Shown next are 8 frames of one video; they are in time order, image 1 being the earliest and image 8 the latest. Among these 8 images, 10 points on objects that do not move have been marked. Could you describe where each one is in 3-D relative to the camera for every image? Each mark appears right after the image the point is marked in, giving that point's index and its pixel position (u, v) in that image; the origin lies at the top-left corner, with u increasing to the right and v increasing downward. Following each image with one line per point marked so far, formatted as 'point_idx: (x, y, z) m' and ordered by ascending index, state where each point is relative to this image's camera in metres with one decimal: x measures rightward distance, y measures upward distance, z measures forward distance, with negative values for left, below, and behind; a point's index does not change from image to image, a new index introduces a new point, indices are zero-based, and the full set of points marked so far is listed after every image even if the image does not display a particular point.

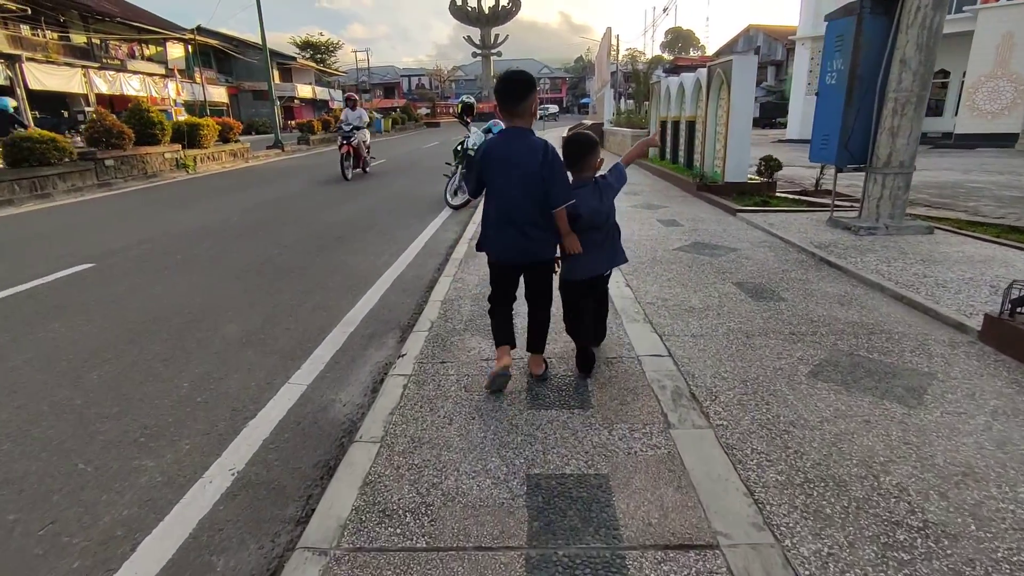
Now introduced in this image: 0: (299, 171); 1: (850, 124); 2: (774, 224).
0: (-5.6, +3.1, +14.8) m
1: (+3.4, +1.7, +5.7) m
2: (+2.9, +0.7, +6.2) m
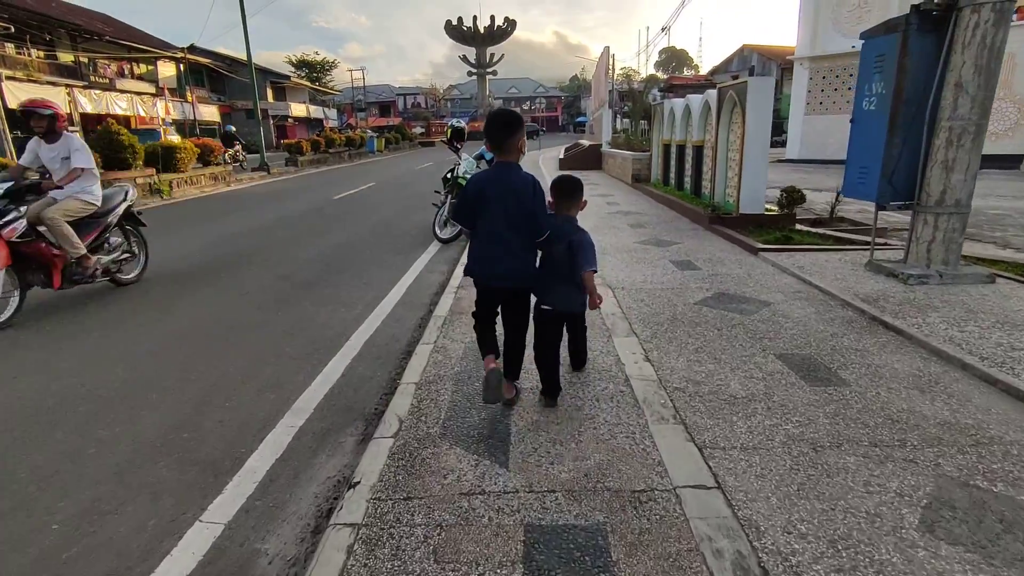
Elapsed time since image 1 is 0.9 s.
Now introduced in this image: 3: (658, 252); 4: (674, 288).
0: (-5.8, +2.3, +14.1) m
1: (+3.4, +1.2, +4.9) m
2: (+2.9, +0.2, +5.5) m
3: (+1.7, +0.4, +6.5) m
4: (+1.5, 0.0, +5.0) m
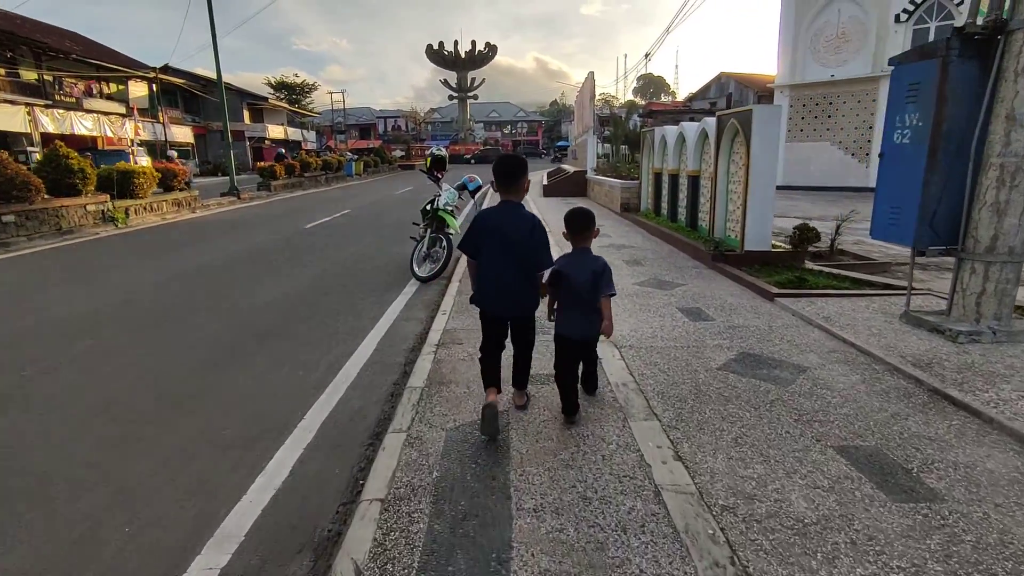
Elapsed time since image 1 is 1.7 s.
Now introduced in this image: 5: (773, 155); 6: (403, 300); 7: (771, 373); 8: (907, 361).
0: (-6.1, +1.5, +13.2) m
1: (+3.3, +0.7, +4.4) m
2: (+2.8, -0.3, +4.9) m
3: (+1.6, -0.1, +5.8) m
4: (+1.4, -0.4, +4.3) m
5: (+3.2, +1.7, +7.0) m
6: (-1.3, -0.1, +6.5) m
7: (+1.8, -0.6, +3.8) m
8: (+2.7, -0.5, +3.9) m
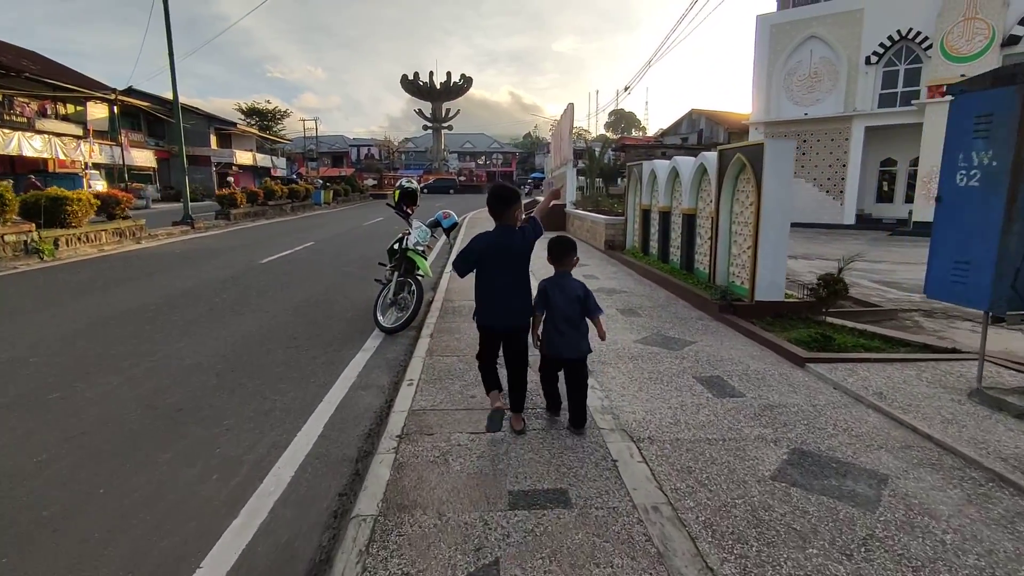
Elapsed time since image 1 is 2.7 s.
0: (-6.6, +0.7, +12.0) m
1: (+3.2, +0.2, +3.6) m
2: (+2.7, -0.8, +4.0) m
3: (+1.4, -0.6, +4.9) m
4: (+1.3, -0.9, +3.4) m
5: (+3.0, +1.0, +6.2) m
6: (-1.4, -0.7, +5.4) m
7: (+1.7, -1.0, +2.8) m
8: (+2.7, -1.0, +3.0) m
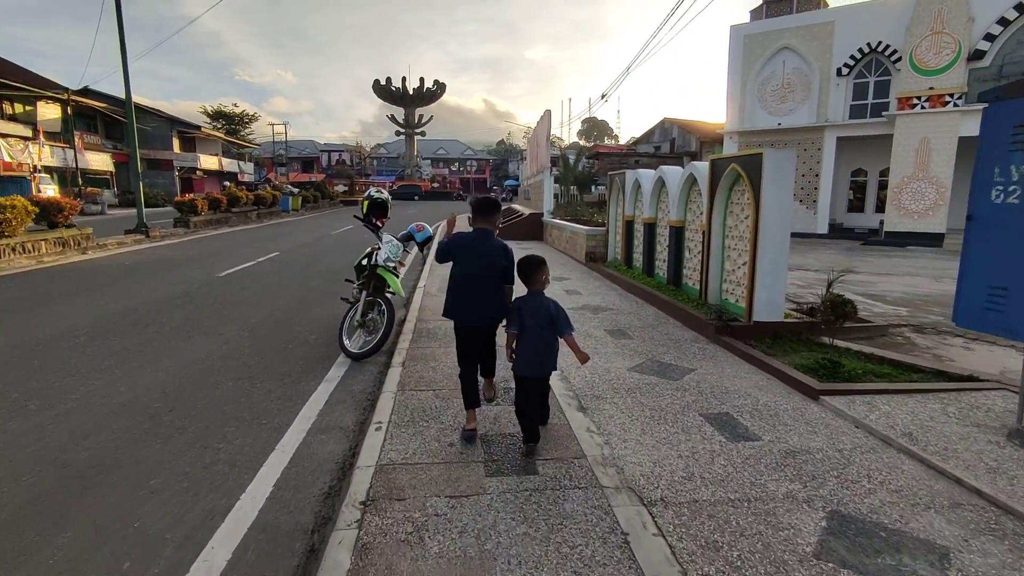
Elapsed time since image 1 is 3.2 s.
0: (-7.1, +0.4, +11.1) m
1: (+3.1, +0.1, +3.2) m
2: (+2.6, -1.0, +3.5) m
3: (+1.3, -0.8, +4.4) m
4: (+1.2, -1.1, +2.9) m
5: (+2.8, +0.8, +5.8) m
6: (-1.6, -0.9, +4.8) m
7: (+1.7, -1.2, +2.4) m
8: (+2.6, -1.1, +2.5) m
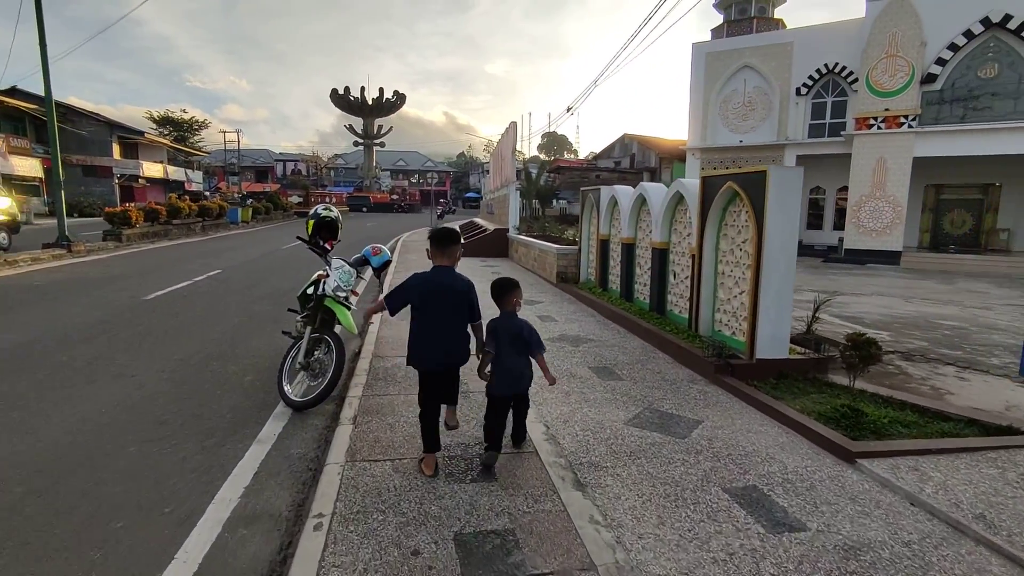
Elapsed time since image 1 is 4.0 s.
0: (-7.7, 0.0, +9.7) m
1: (+3.1, -0.2, +2.6) m
2: (+2.5, -1.2, +2.9) m
3: (+1.1, -1.1, +3.7) m
4: (+1.2, -1.3, +2.1) m
5: (+2.6, +0.5, +5.2) m
6: (-1.8, -1.2, +3.8) m
7: (+1.7, -1.4, +1.6) m
8: (+2.6, -1.4, +1.9) m
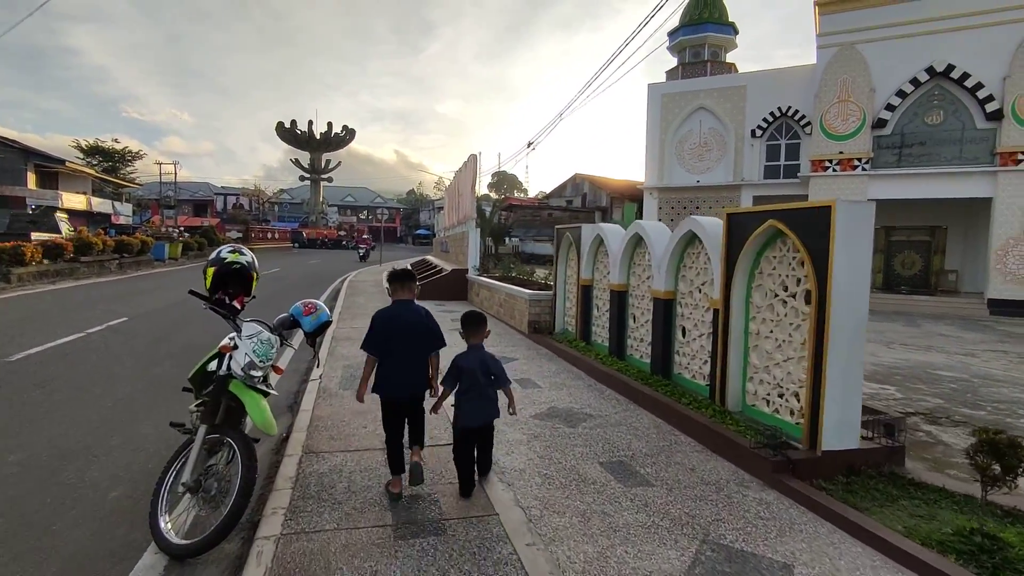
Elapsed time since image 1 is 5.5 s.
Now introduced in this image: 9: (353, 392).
0: (-8.2, -0.8, +7.6) m
1: (+3.2, -0.5, +1.4) m
2: (+2.6, -1.6, +1.6) m
3: (+1.2, -1.5, +2.2) m
4: (+1.4, -1.6, +0.7) m
5: (+2.5, 0.0, +4.0) m
6: (-1.7, -1.6, +2.2) m
7: (+1.9, -1.7, +0.3) m
8: (+2.8, -1.6, +0.6) m
9: (-1.7, -1.1, +5.9) m
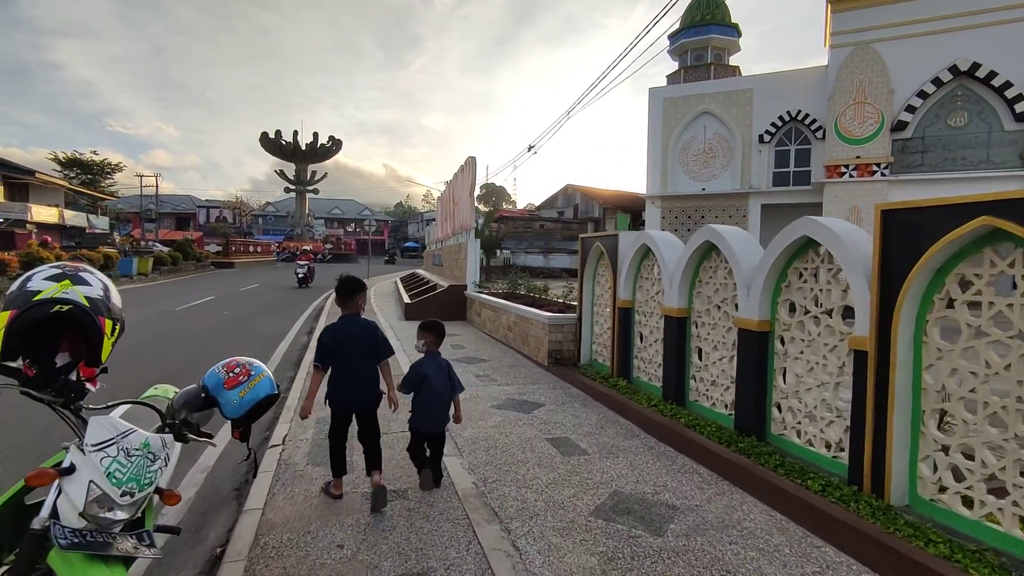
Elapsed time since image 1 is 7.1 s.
0: (-7.9, -1.1, +5.7) m
1: (+3.6, -0.6, -0.2) m
2: (+3.0, -1.7, -0.1) m
3: (+1.6, -1.6, +0.5) m
4: (+1.8, -1.7, -1.0) m
5: (+2.8, -0.2, +2.4) m
6: (-1.3, -1.7, +0.4) m
7: (+2.3, -1.8, -1.5) m
8: (+3.2, -1.7, -1.1) m
9: (-1.4, -1.4, +4.1) m
